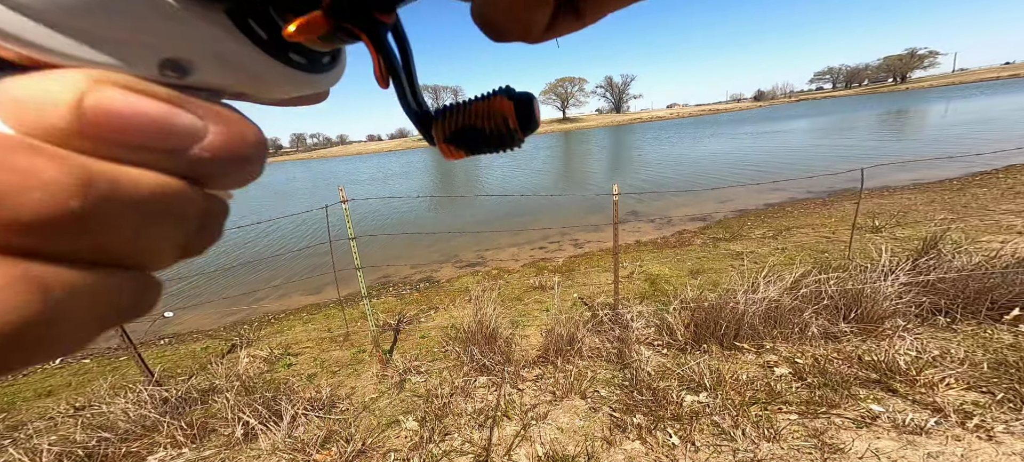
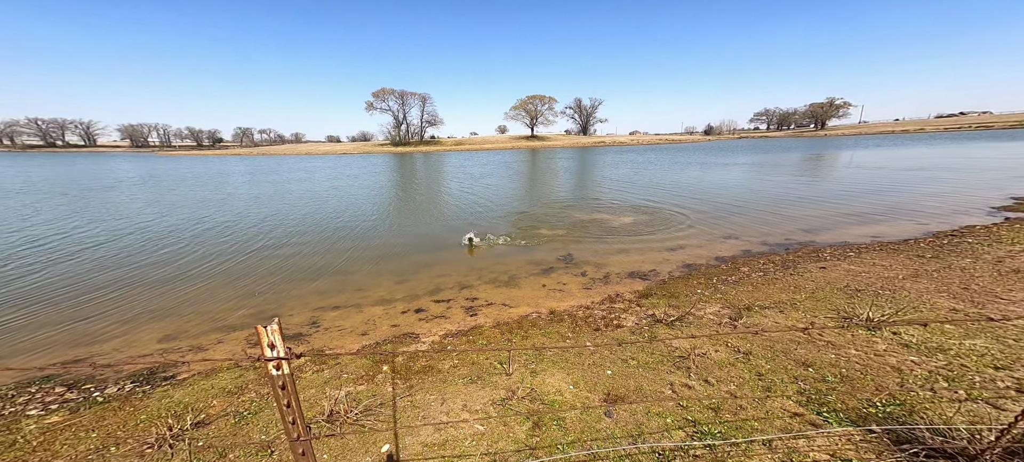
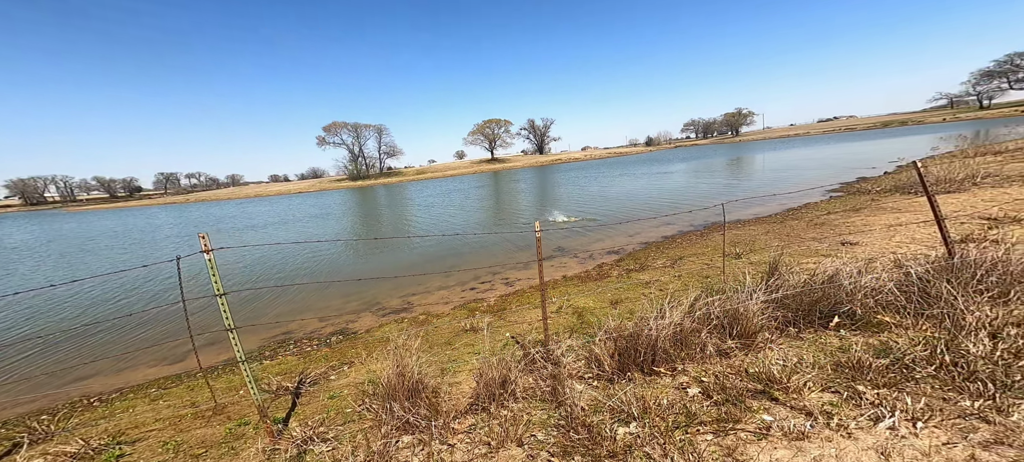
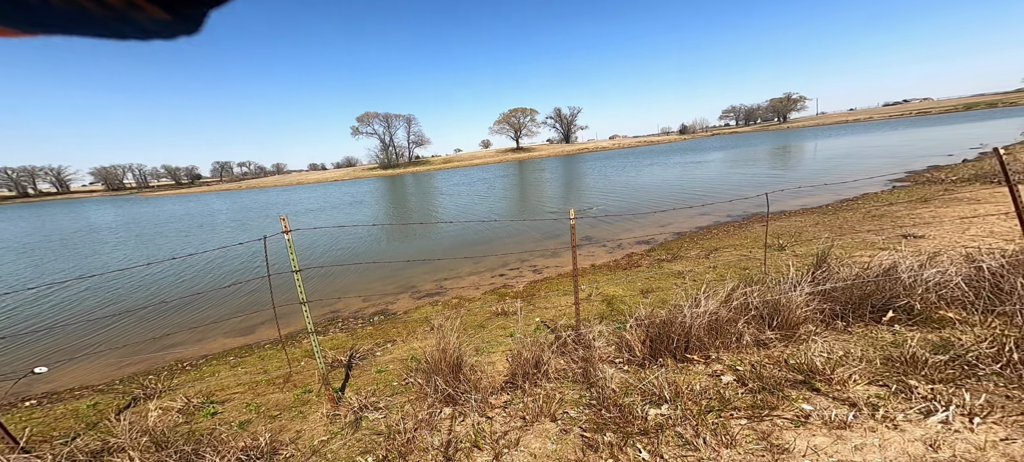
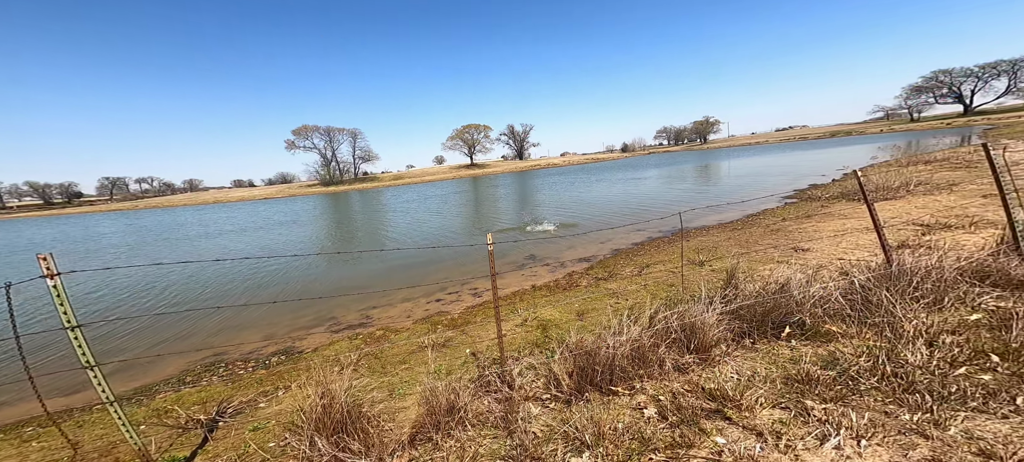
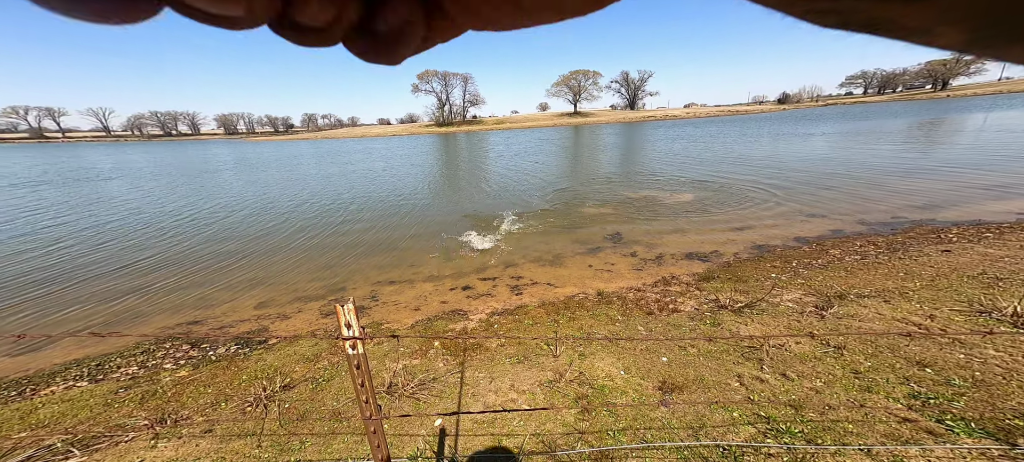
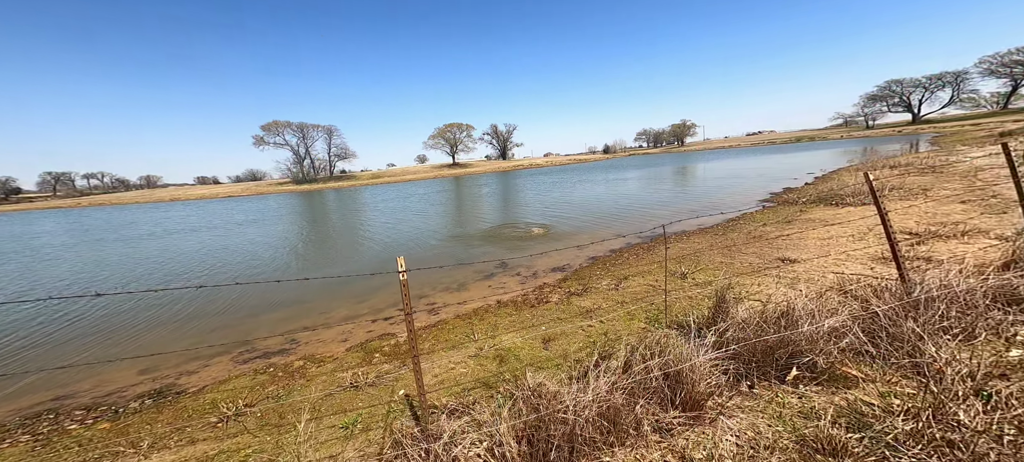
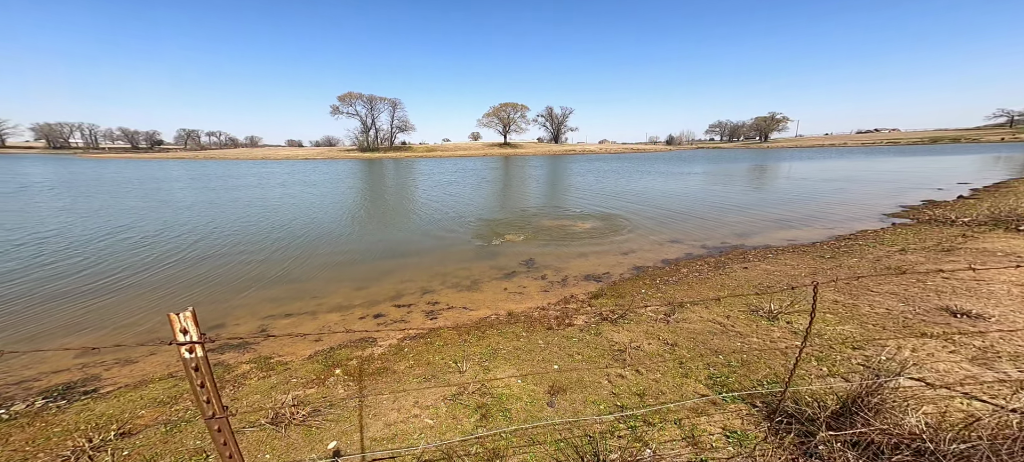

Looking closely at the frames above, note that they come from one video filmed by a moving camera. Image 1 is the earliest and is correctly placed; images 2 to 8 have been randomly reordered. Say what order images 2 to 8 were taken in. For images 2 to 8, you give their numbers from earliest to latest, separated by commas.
4, 3, 5, 7, 8, 2, 6
